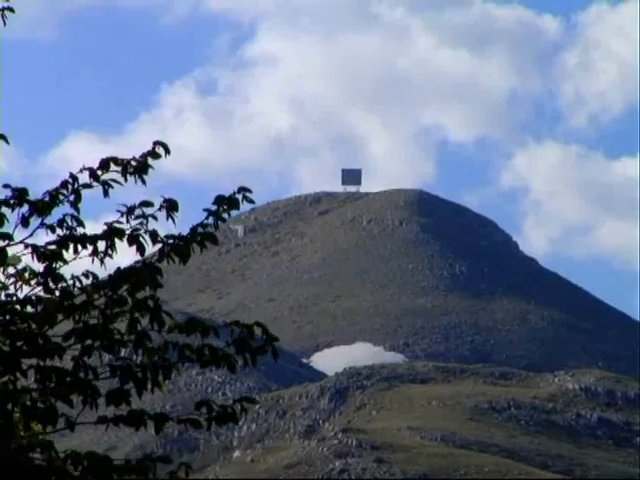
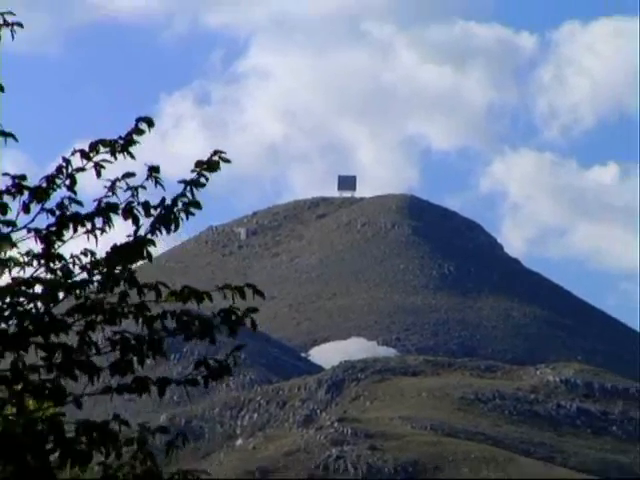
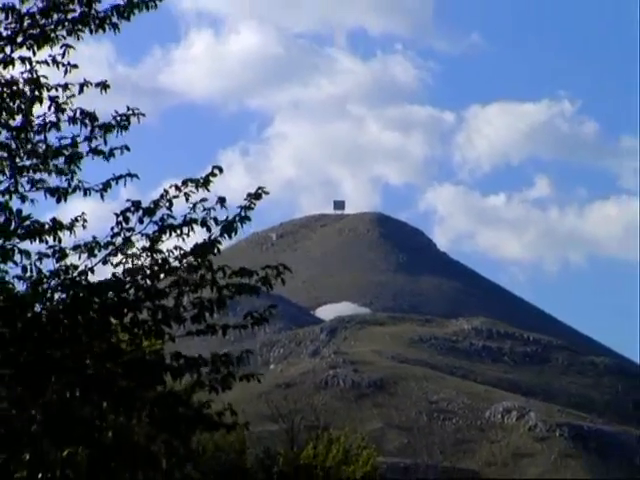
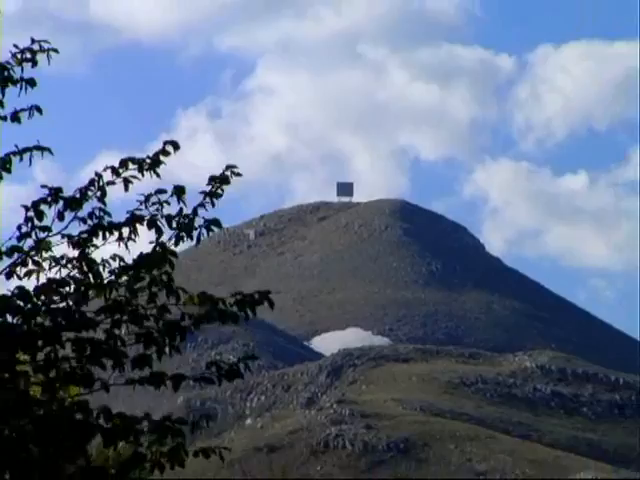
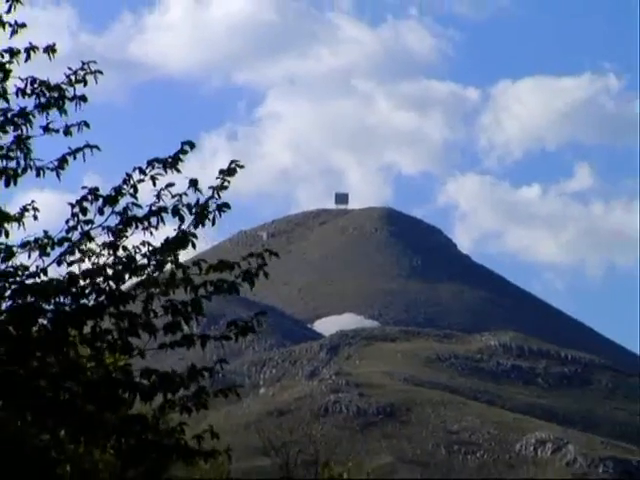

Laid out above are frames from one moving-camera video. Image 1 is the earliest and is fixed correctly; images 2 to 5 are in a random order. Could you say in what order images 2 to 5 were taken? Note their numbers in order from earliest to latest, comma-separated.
2, 4, 5, 3
